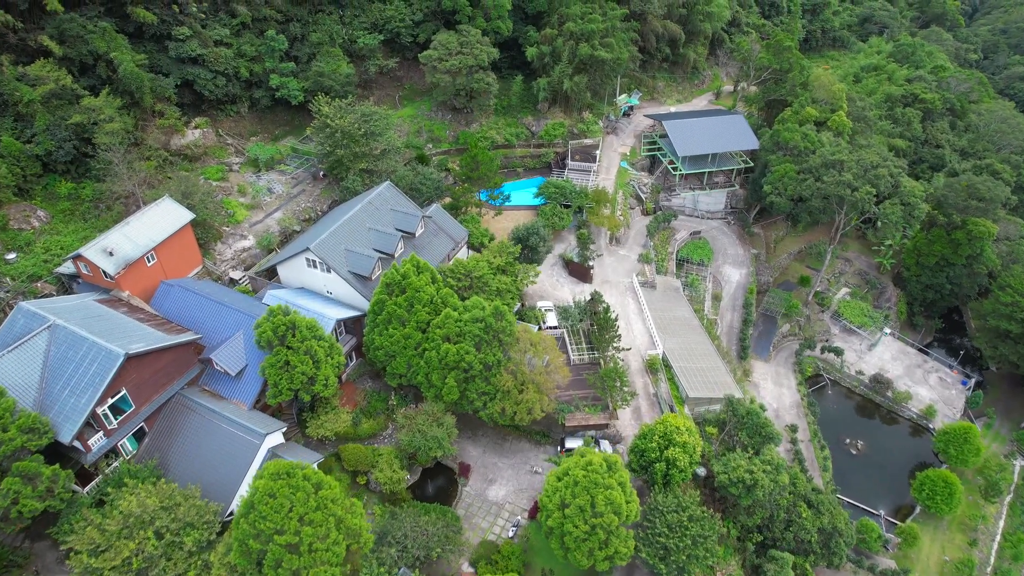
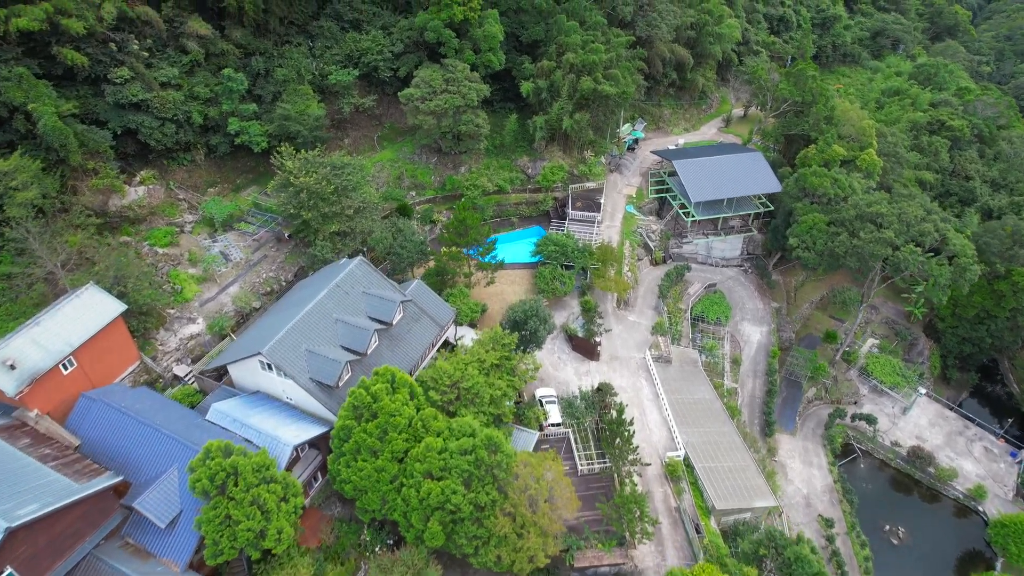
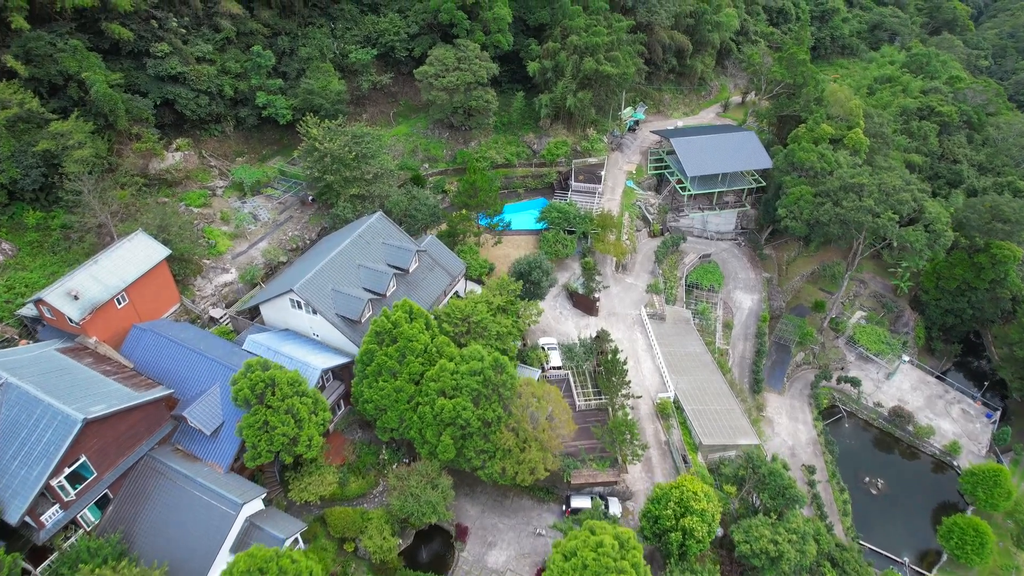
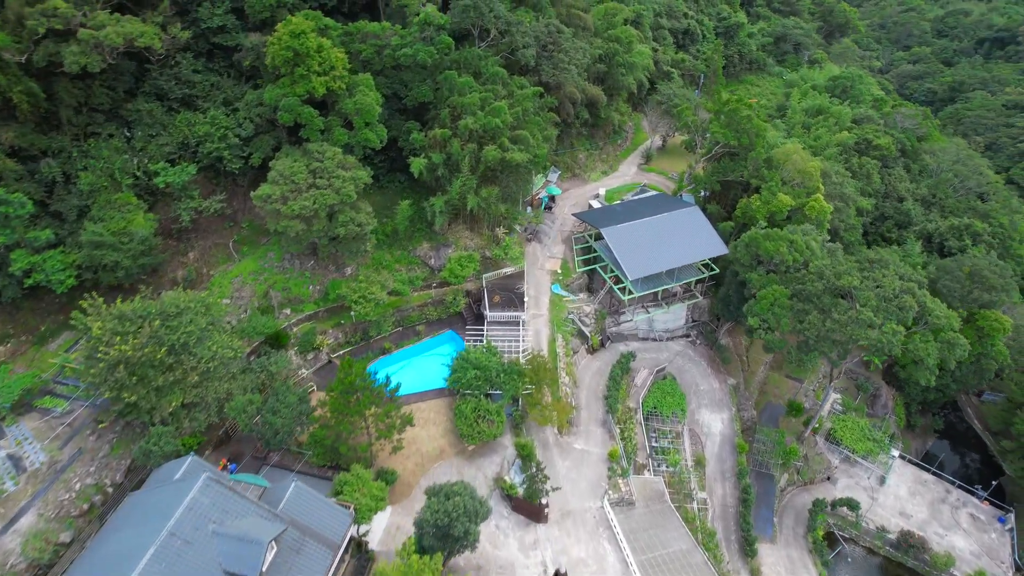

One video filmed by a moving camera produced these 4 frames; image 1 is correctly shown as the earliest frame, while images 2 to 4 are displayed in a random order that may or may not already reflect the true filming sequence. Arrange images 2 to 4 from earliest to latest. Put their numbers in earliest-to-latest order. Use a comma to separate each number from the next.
3, 2, 4
